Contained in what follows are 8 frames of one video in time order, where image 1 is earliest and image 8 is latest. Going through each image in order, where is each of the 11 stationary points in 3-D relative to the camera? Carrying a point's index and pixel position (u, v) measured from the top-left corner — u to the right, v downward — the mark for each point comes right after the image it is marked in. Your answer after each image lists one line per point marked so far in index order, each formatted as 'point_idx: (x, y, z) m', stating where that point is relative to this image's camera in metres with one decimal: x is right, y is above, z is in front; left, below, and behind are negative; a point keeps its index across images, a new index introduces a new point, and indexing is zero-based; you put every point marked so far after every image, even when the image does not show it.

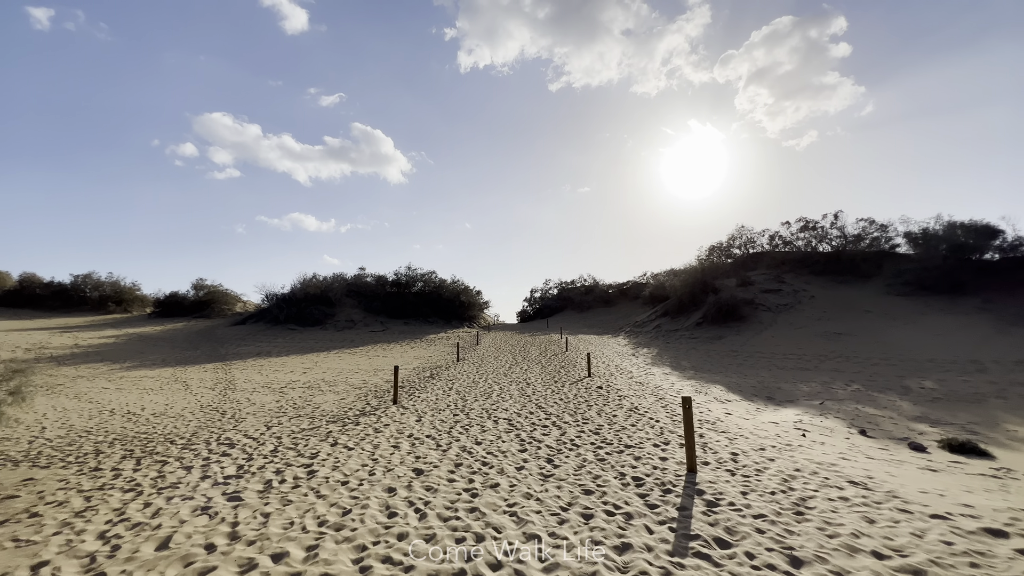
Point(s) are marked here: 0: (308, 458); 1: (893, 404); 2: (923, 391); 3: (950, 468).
0: (-2.1, -1.7, +4.5) m
1: (+9.2, -2.8, +10.9) m
2: (+11.0, -2.8, +12.1) m
3: (+5.7, -2.3, +5.8) m
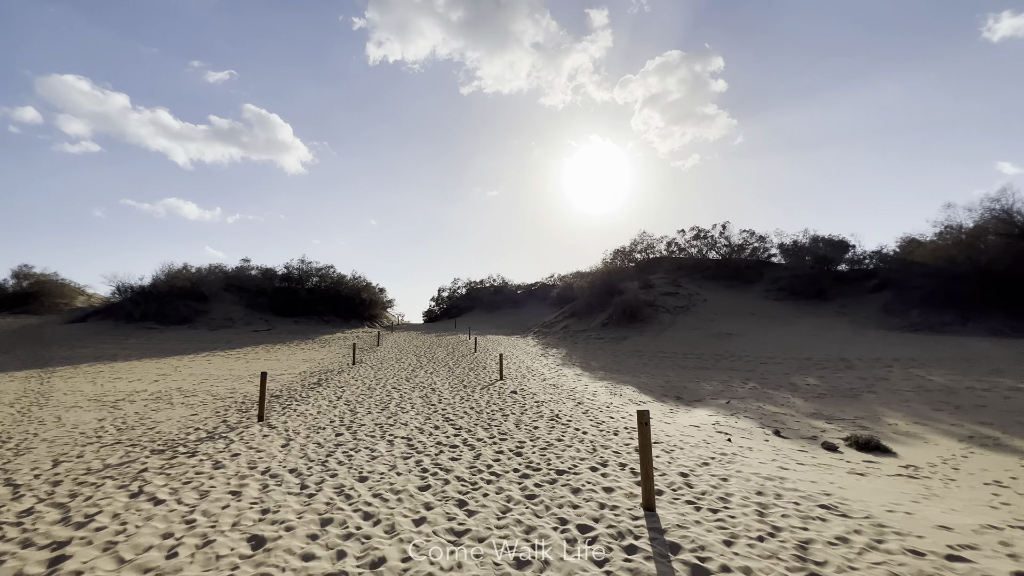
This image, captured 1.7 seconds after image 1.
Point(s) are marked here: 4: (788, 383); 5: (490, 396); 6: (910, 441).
0: (-2.7, -1.5, +2.8) m
1: (+6.9, -2.8, +11.4) m
2: (+8.5, -2.8, +12.9) m
3: (+4.5, -2.3, +5.6) m
4: (+8.2, -2.8, +13.4) m
5: (-0.4, -2.1, +9.0) m
6: (+6.8, -2.6, +7.7) m
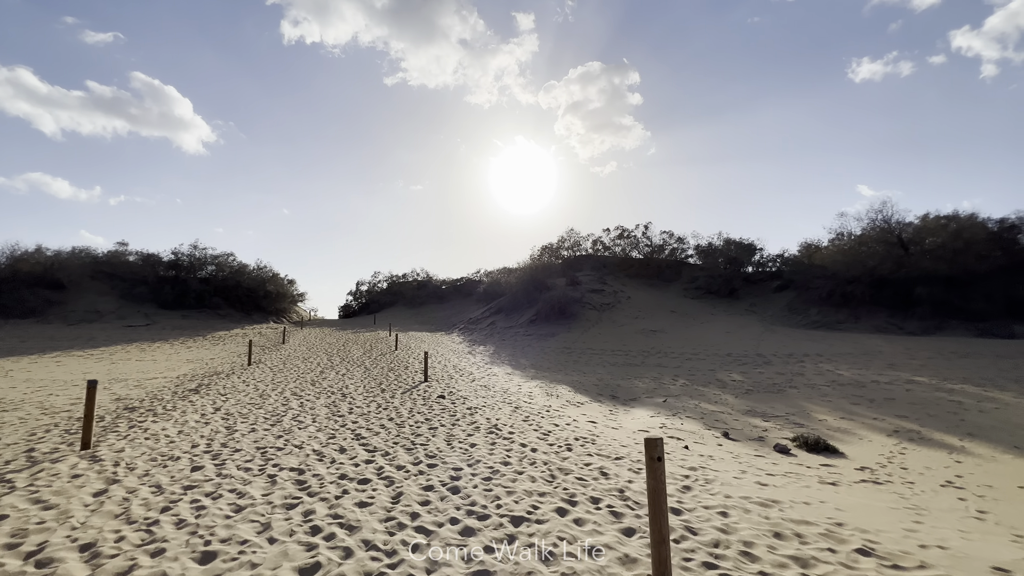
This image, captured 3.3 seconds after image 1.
0: (-2.9, -1.3, +1.2) m
1: (+5.2, -2.7, +11.2) m
2: (+6.4, -2.8, +13.1) m
3: (+3.8, -2.2, +5.2) m
4: (+6.1, -2.7, +13.5) m
5: (-1.7, -1.9, +7.6) m
6: (+5.6, -2.5, +7.6) m
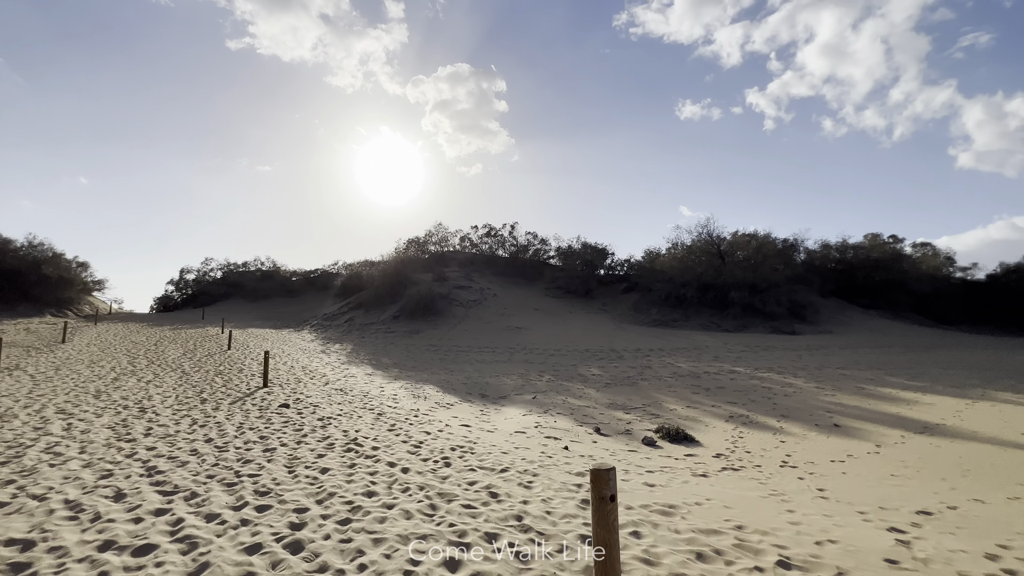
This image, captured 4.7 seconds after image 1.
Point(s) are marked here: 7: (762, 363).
0: (-2.9, -1.1, -0.4) m
1: (+1.8, -2.7, +11.6) m
2: (+2.5, -2.7, +13.7) m
3: (+2.3, -2.1, +5.4) m
4: (+2.0, -2.7, +14.0) m
5: (-3.6, -1.7, +6.1) m
6: (+3.4, -2.5, +8.2) m
7: (+8.7, -2.6, +15.8) m
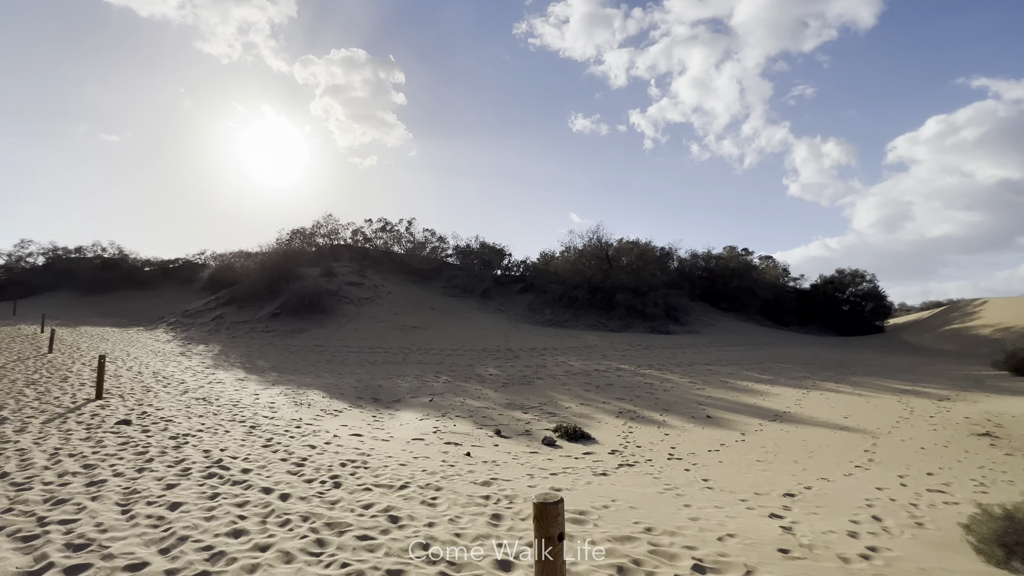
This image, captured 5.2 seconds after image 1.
0: (-2.6, -1.0, -1.3) m
1: (-0.8, -2.7, +11.4) m
2: (-0.6, -2.7, +13.6) m
3: (+1.1, -2.2, +5.5) m
4: (-1.1, -2.7, +13.8) m
5: (-4.8, -1.6, +4.8) m
6: (+1.5, -2.6, +8.5) m
7: (+5.0, -2.7, +17.1) m
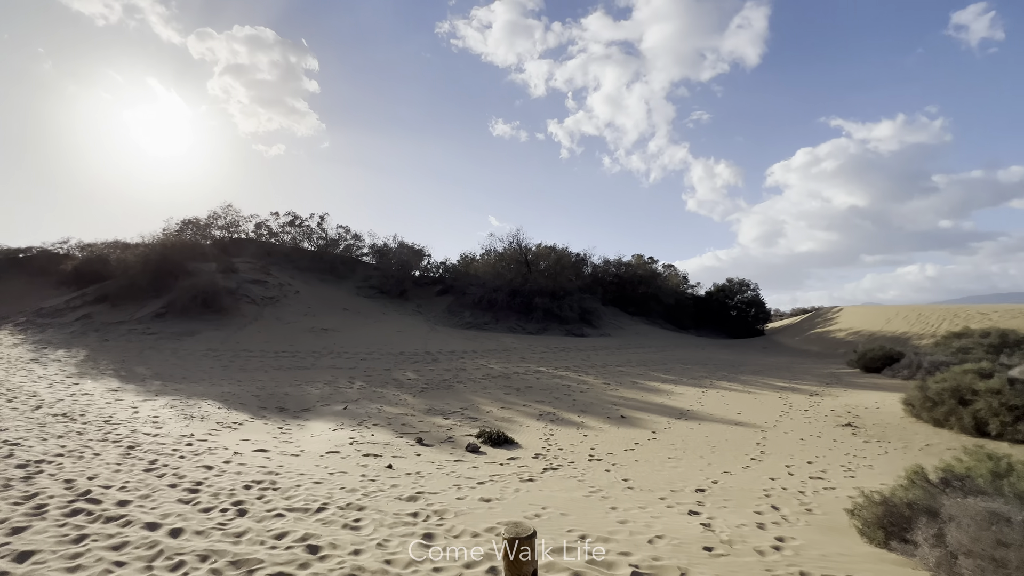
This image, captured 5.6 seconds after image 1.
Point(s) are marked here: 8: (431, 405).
0: (-2.2, -1.0, -1.9) m
1: (-2.7, -2.7, +11.0) m
2: (-2.9, -2.8, +13.2) m
3: (+0.2, -2.2, +5.5) m
4: (-3.5, -2.7, +13.2) m
5: (-5.5, -1.5, +3.8) m
6: (0.0, -2.6, +8.5) m
7: (+1.9, -2.9, +17.5) m
8: (-1.9, -2.7, +10.4) m
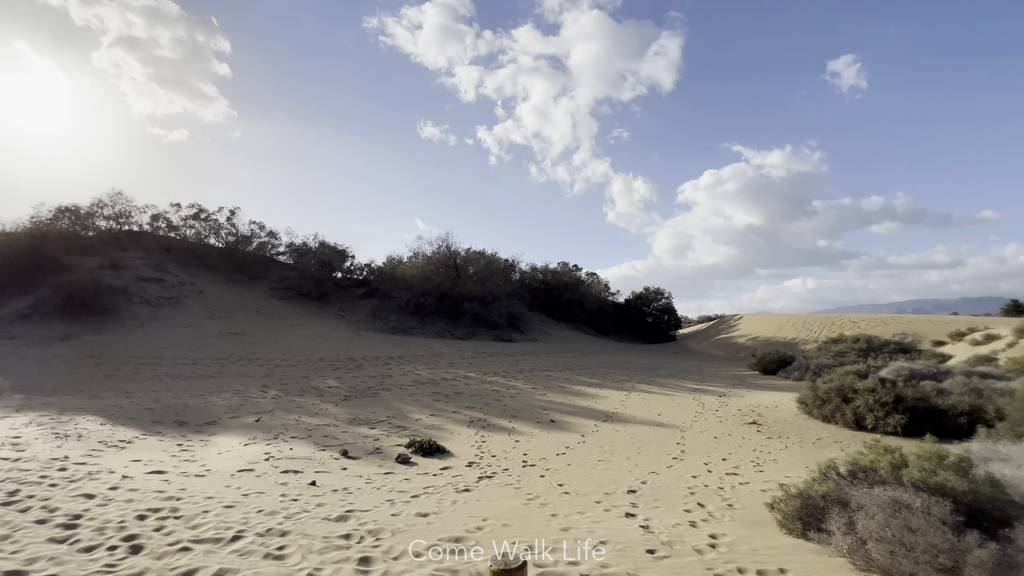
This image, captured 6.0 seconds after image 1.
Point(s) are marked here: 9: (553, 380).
0: (-1.7, -0.9, -2.3) m
1: (-4.4, -2.7, +10.2) m
2: (-4.9, -2.8, +12.4) m
3: (-0.6, -2.3, +5.3) m
4: (-5.5, -2.7, +12.4) m
5: (-5.9, -1.4, +2.7) m
6: (-1.2, -2.7, +8.3) m
7: (-0.9, -3.1, +17.5) m
8: (-3.4, -2.7, +9.8) m
9: (+1.5, -3.3, +16.2) m
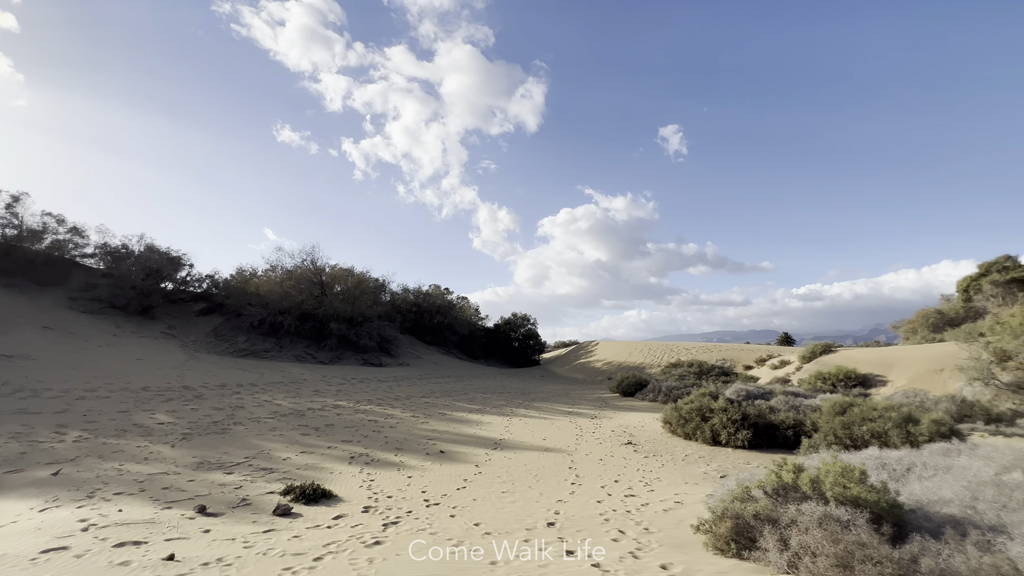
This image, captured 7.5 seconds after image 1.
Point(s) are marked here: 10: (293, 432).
0: (-0.2, -0.7, -3.0) m
1: (-6.5, -3.0, +8.2) m
2: (-7.7, -3.1, +10.0) m
3: (-1.5, -2.5, +4.6) m
4: (-8.3, -3.0, +9.9) m
5: (-5.8, -1.2, +0.6) m
6: (-3.0, -3.0, +7.2) m
7: (-5.3, -3.8, +16.1) m
8: (-5.5, -3.0, +8.0) m
9: (-2.7, -4.1, +15.5) m
10: (-5.2, -3.4, +10.6) m
